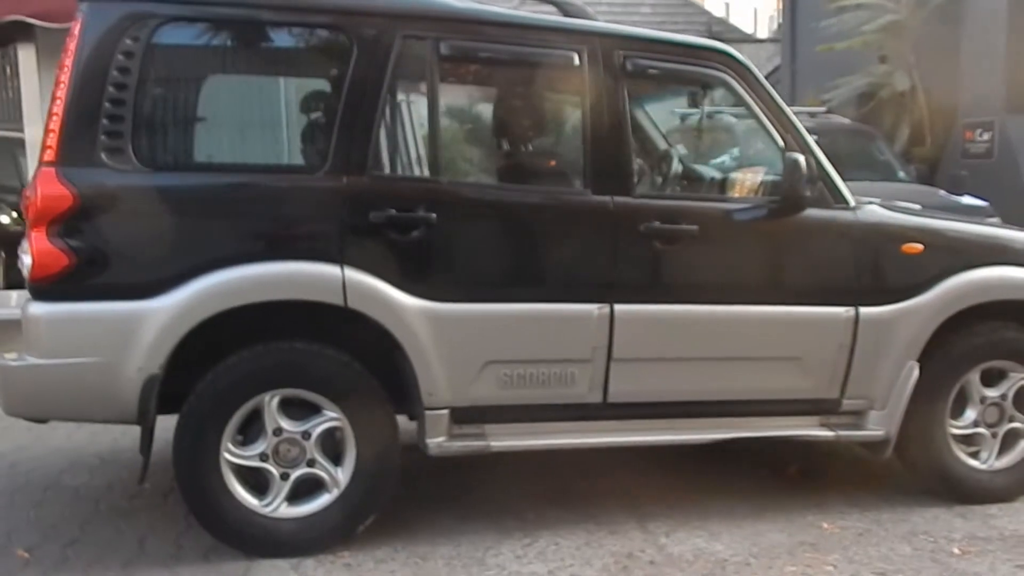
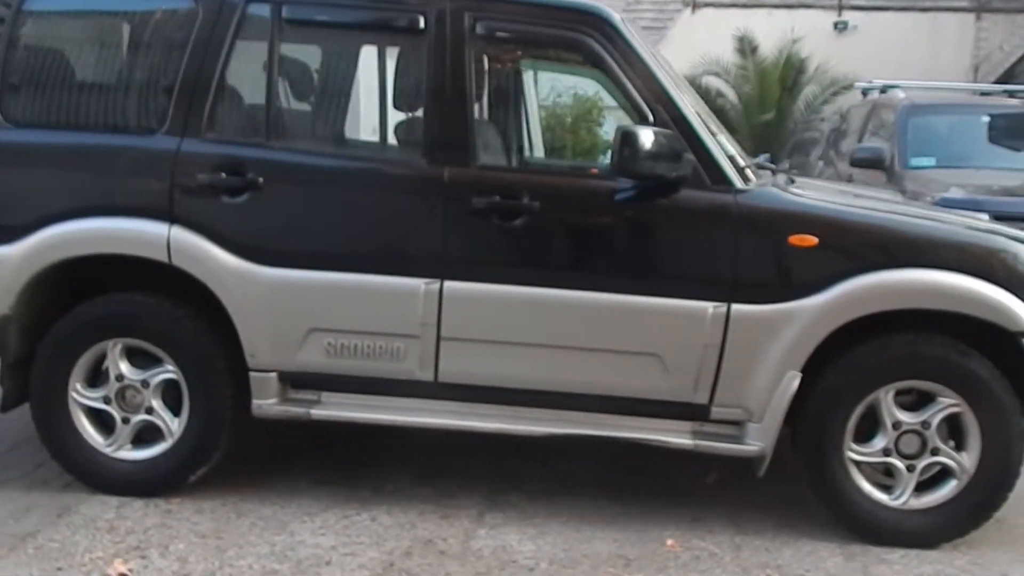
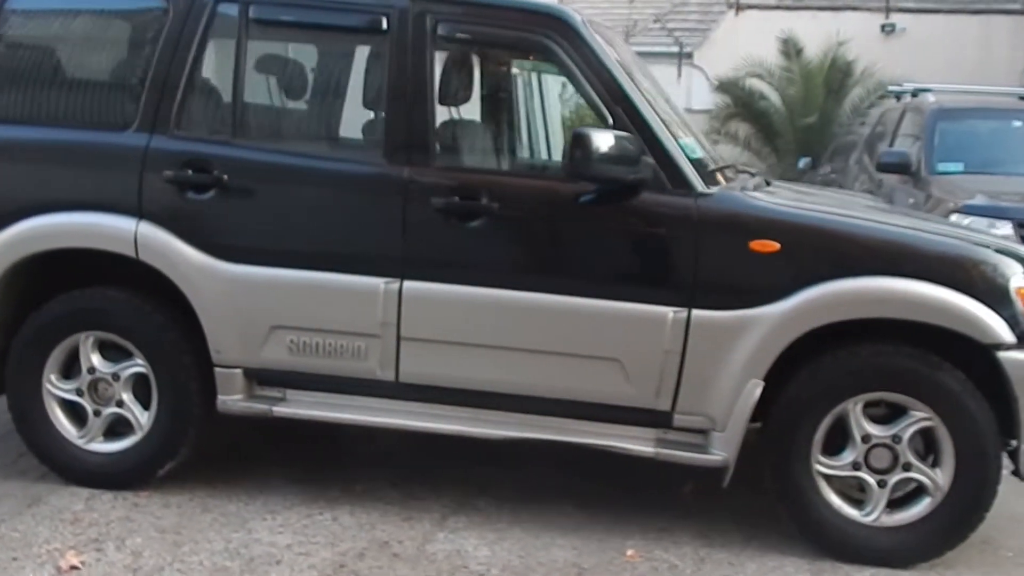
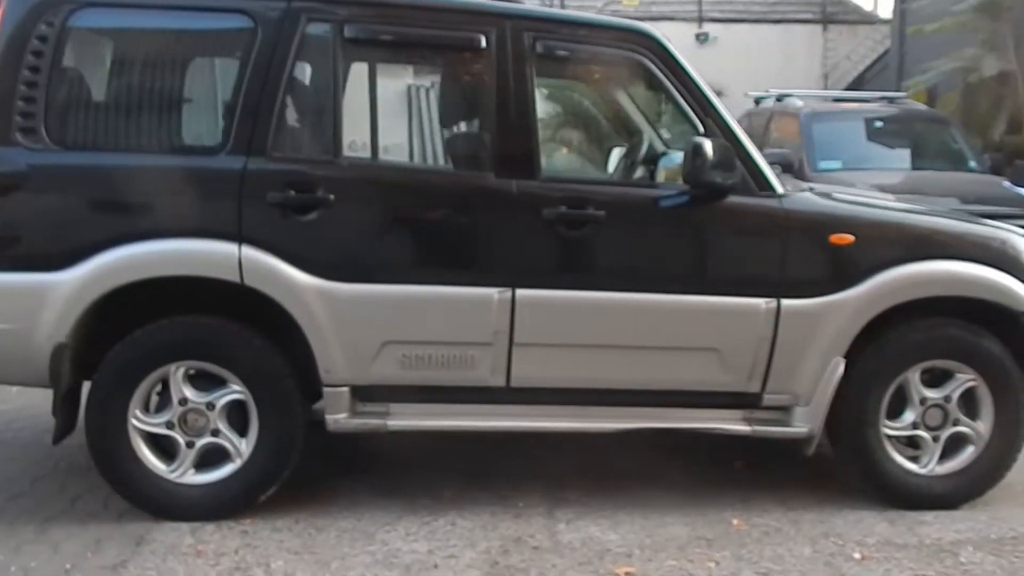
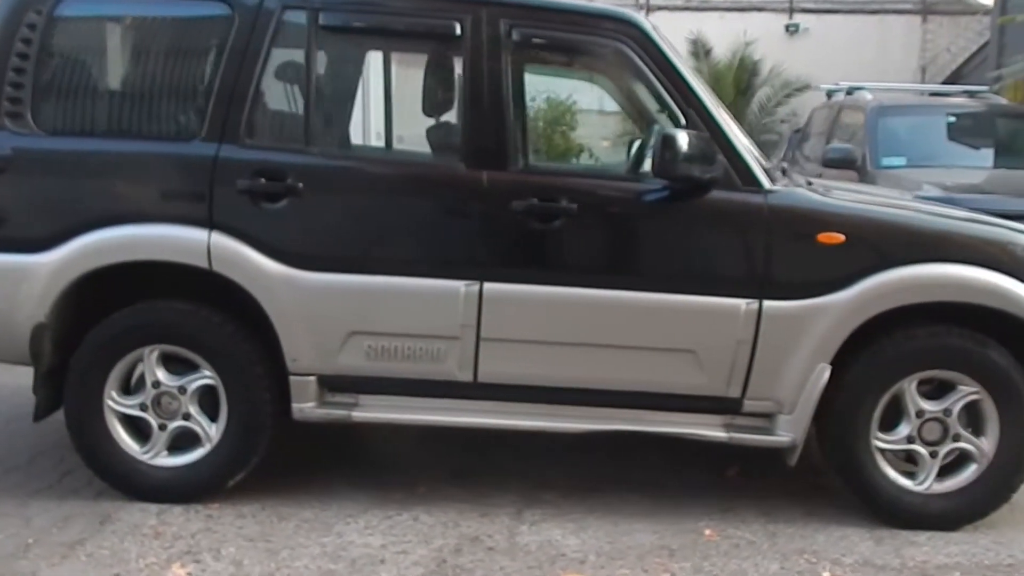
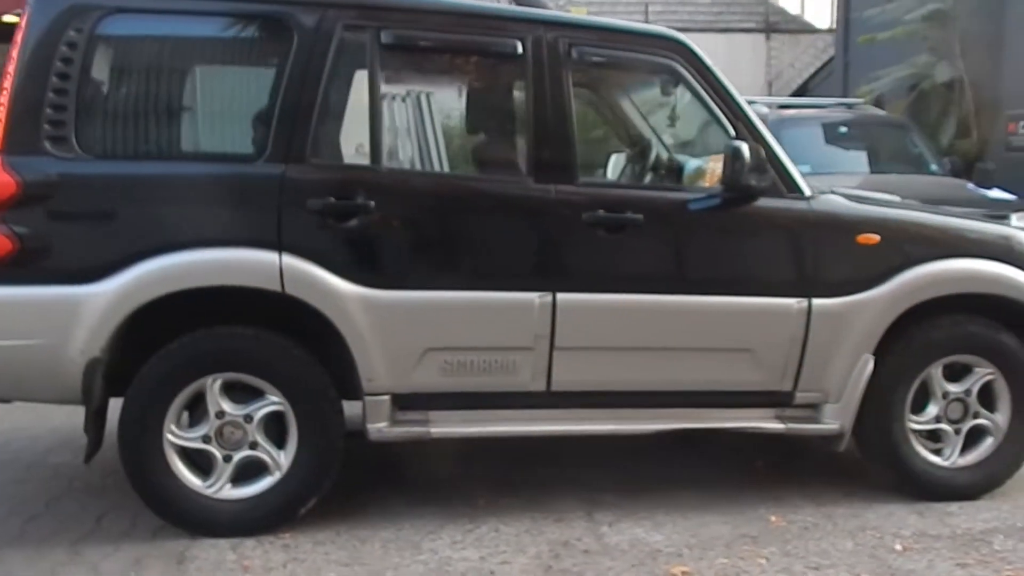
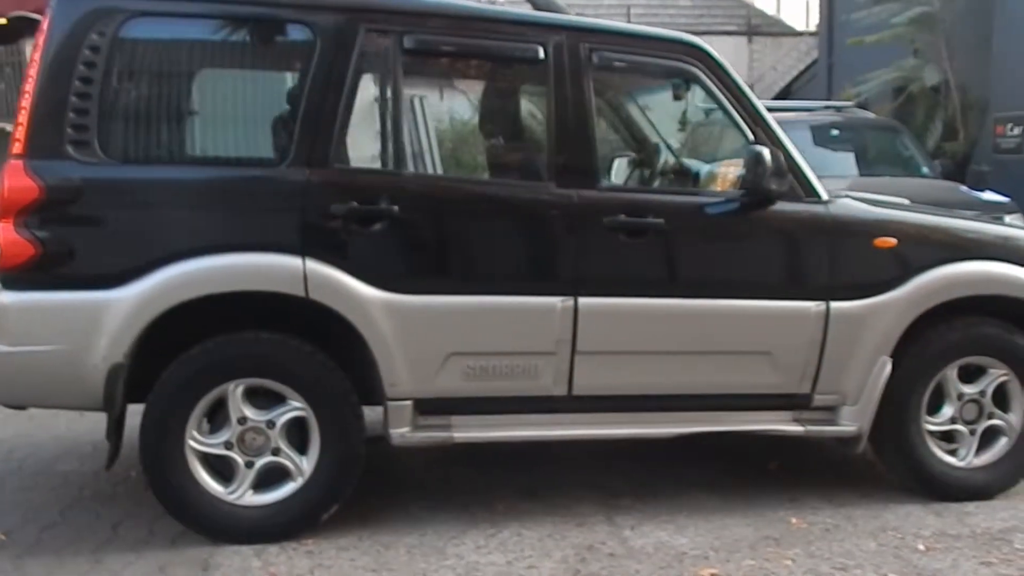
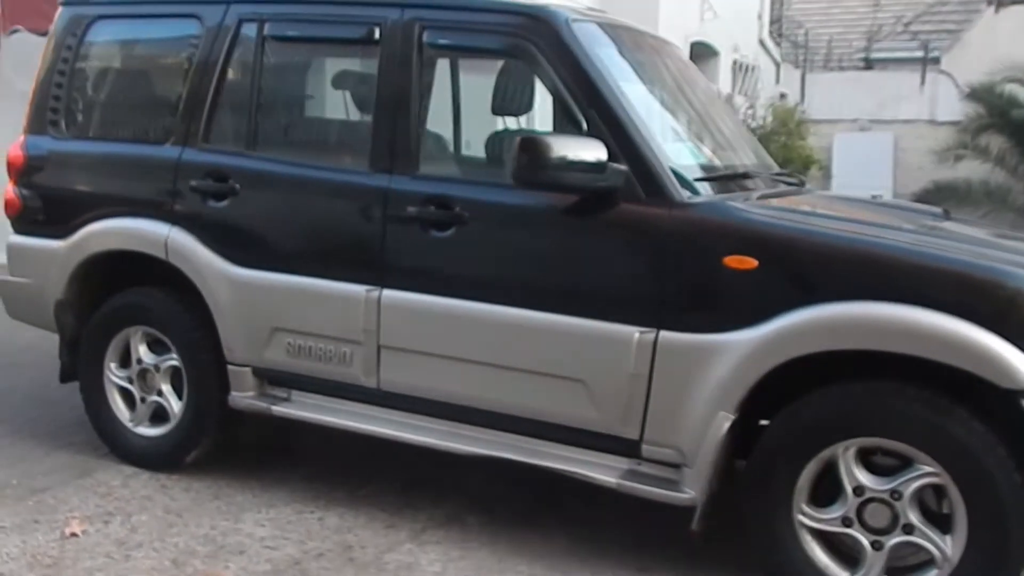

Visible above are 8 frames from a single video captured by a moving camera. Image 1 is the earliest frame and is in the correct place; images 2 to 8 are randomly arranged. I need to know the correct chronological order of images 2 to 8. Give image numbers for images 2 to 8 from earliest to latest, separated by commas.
7, 6, 4, 5, 2, 3, 8
